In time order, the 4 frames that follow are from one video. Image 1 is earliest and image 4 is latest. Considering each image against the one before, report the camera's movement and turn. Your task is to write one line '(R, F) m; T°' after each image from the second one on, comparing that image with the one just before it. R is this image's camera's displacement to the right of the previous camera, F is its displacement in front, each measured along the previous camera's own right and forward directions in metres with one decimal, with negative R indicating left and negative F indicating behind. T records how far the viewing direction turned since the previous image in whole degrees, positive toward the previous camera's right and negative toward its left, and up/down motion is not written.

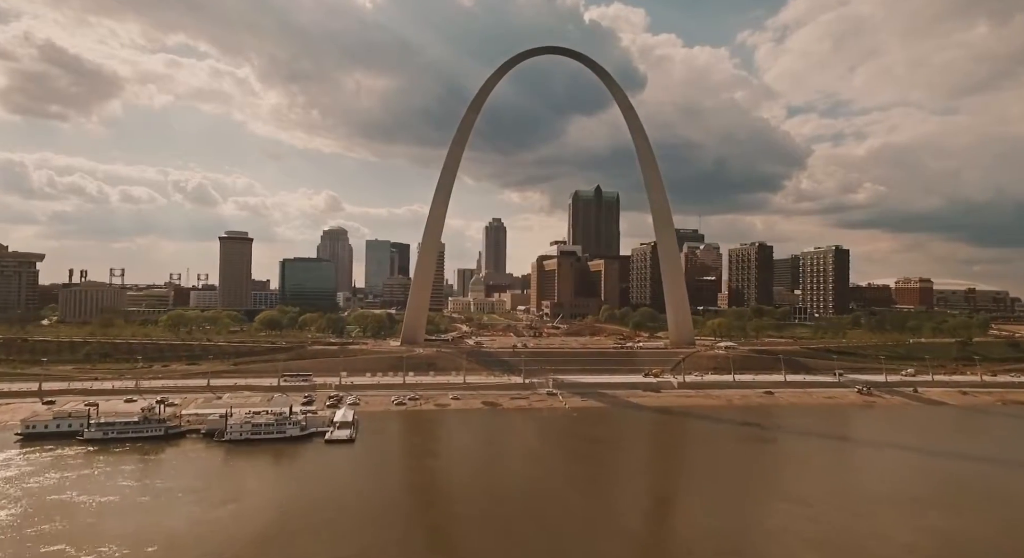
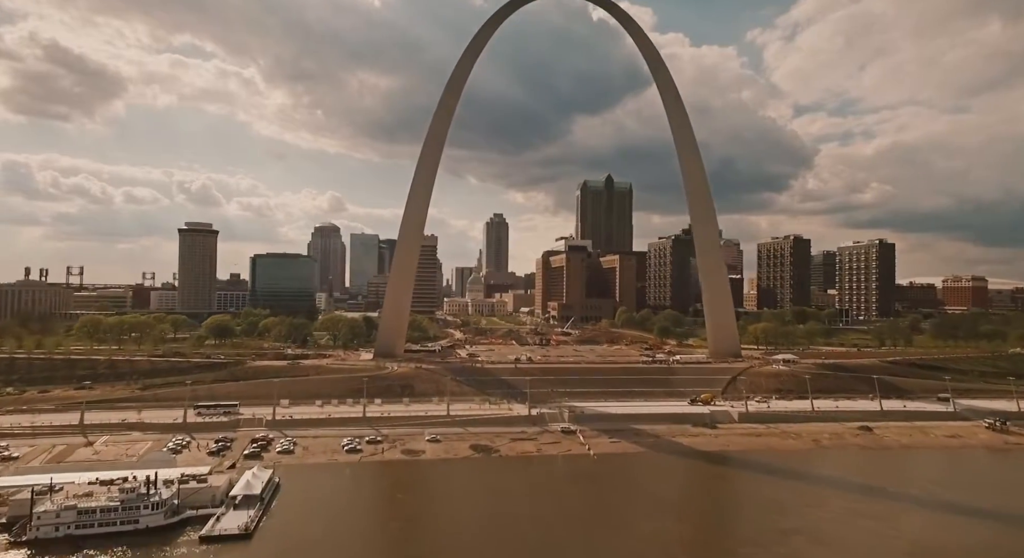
(+0.1, +7.6) m; 0°
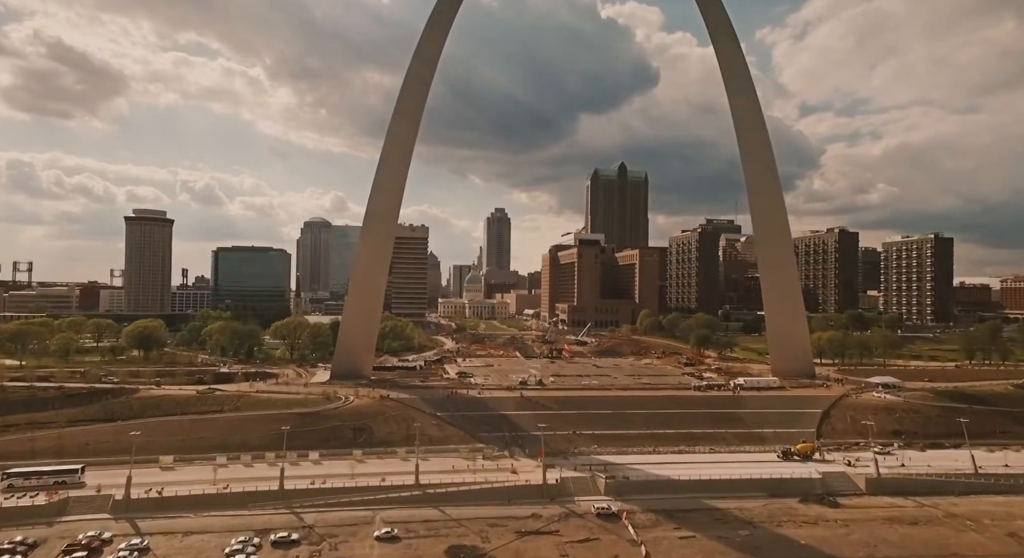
(0.0, +7.4) m; 0°
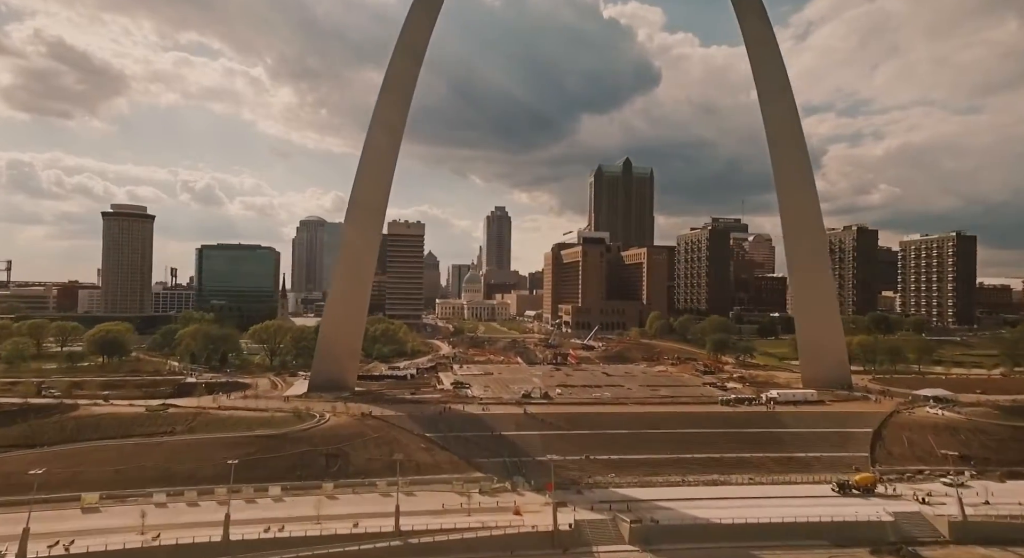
(0.0, +2.5) m; 0°
